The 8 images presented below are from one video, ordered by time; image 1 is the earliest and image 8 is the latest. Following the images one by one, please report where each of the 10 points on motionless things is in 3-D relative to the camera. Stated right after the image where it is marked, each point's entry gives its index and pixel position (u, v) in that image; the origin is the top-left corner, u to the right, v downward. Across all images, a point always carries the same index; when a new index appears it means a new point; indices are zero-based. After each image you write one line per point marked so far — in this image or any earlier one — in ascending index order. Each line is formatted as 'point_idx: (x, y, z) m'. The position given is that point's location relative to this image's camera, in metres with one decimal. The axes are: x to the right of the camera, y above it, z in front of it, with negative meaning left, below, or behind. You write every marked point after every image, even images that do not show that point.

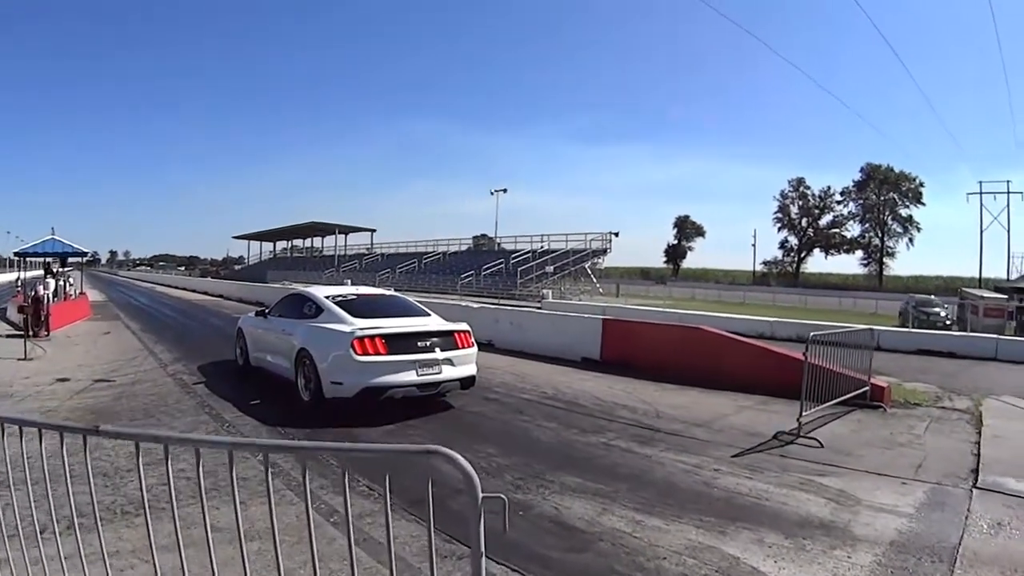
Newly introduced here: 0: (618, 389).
0: (+1.7, -1.7, +11.0) m
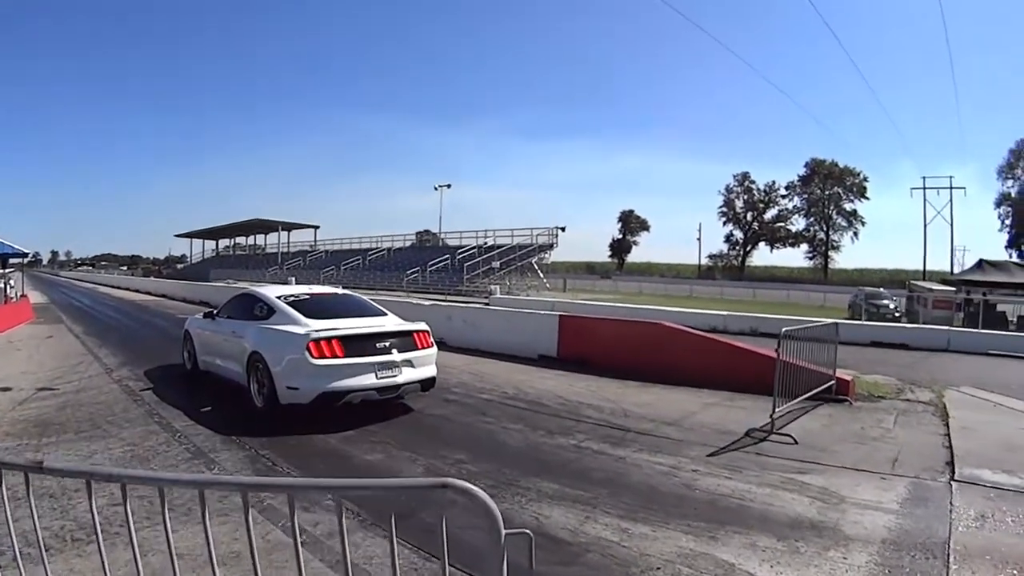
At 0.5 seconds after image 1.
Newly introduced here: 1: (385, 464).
0: (+1.2, -1.6, +10.8) m
1: (-1.2, -1.7, +6.0) m
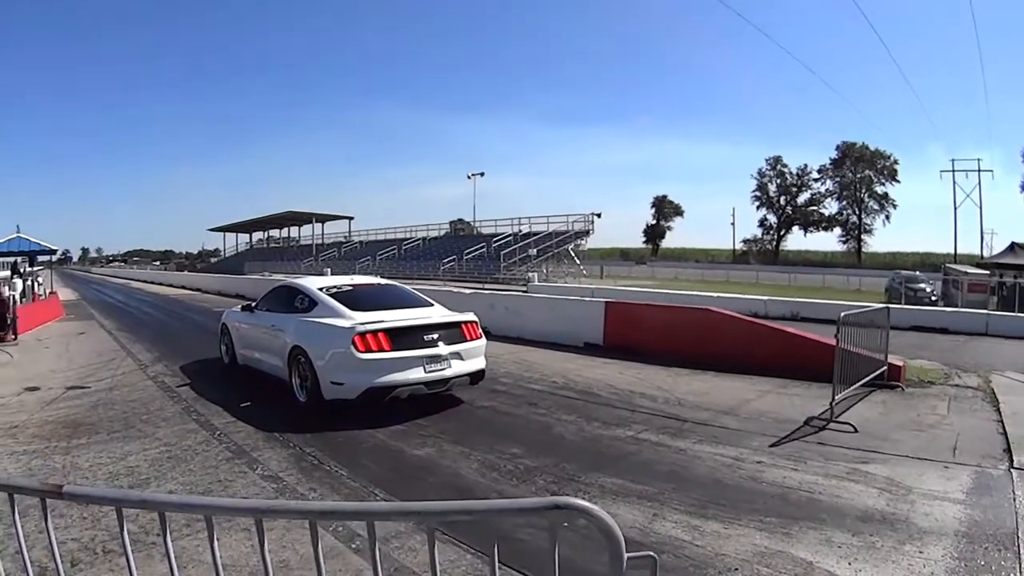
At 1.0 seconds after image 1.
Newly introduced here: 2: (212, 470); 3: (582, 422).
0: (+1.9, -1.4, +10.3) m
1: (-0.7, -1.5, +5.6) m
2: (-2.3, -1.4, +4.9) m
3: (+0.8, -1.5, +7.4) m
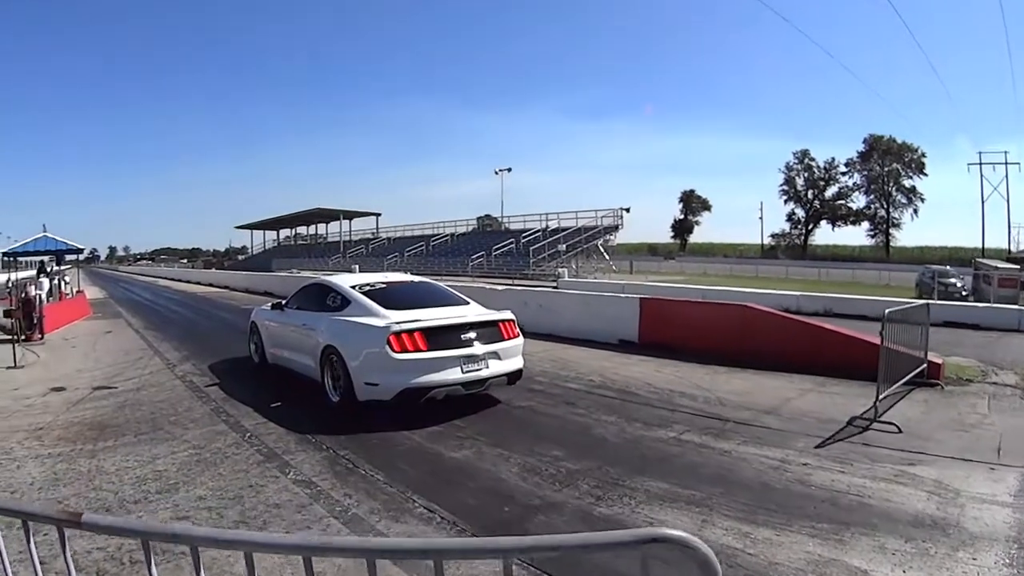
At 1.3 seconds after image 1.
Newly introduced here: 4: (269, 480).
0: (+2.4, -1.3, +10.0) m
1: (-0.3, -1.5, +5.3) m
2: (-2.0, -1.4, +4.6) m
3: (+1.2, -1.5, +7.1) m
4: (-1.7, -1.4, +4.6) m
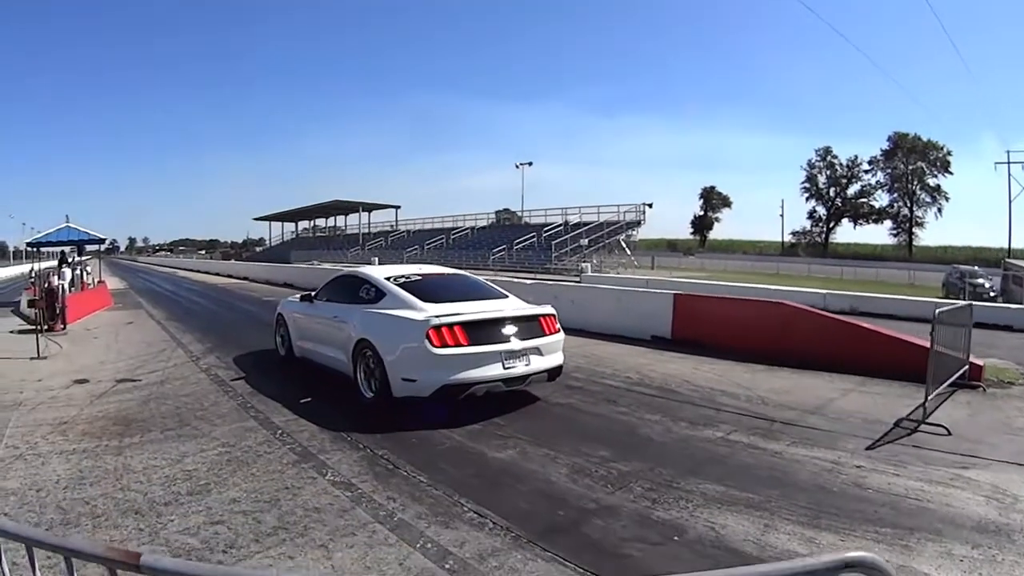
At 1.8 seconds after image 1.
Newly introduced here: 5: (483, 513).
0: (+2.9, -1.2, +9.5) m
1: (+0.1, -1.4, +5.0) m
2: (-1.6, -1.3, +4.3) m
3: (+1.6, -1.4, +6.7) m
4: (-1.4, -1.3, +4.2) m
5: (-0.2, -1.4, +4.1) m
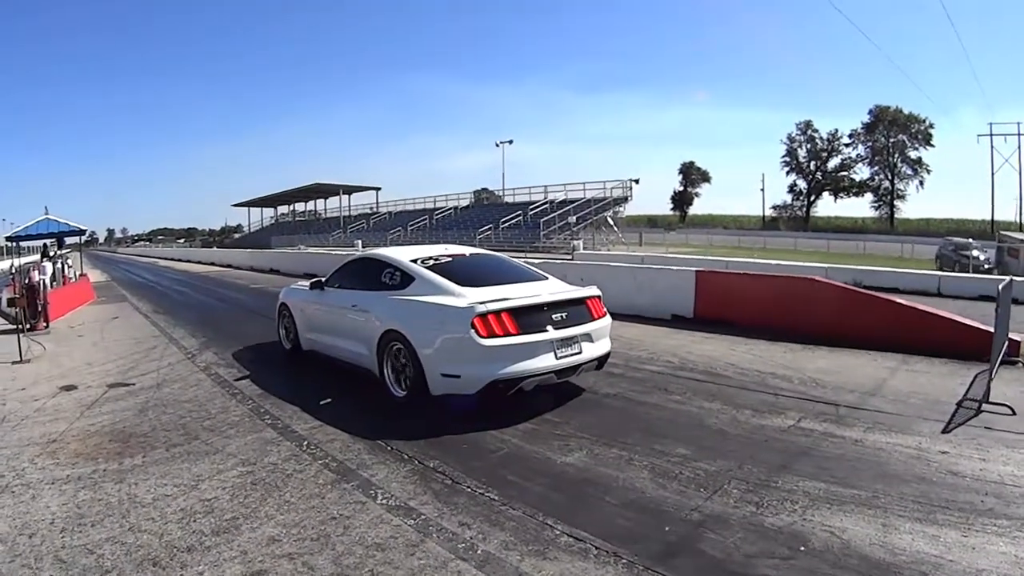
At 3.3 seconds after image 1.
0: (+3.2, -0.9, +8.9) m
1: (+0.6, -1.2, +4.2) m
2: (-1.1, -1.2, +3.5) m
3: (+2.1, -1.2, +6.0) m
4: (-0.8, -1.2, +3.5) m
5: (+0.4, -1.3, +3.3) m
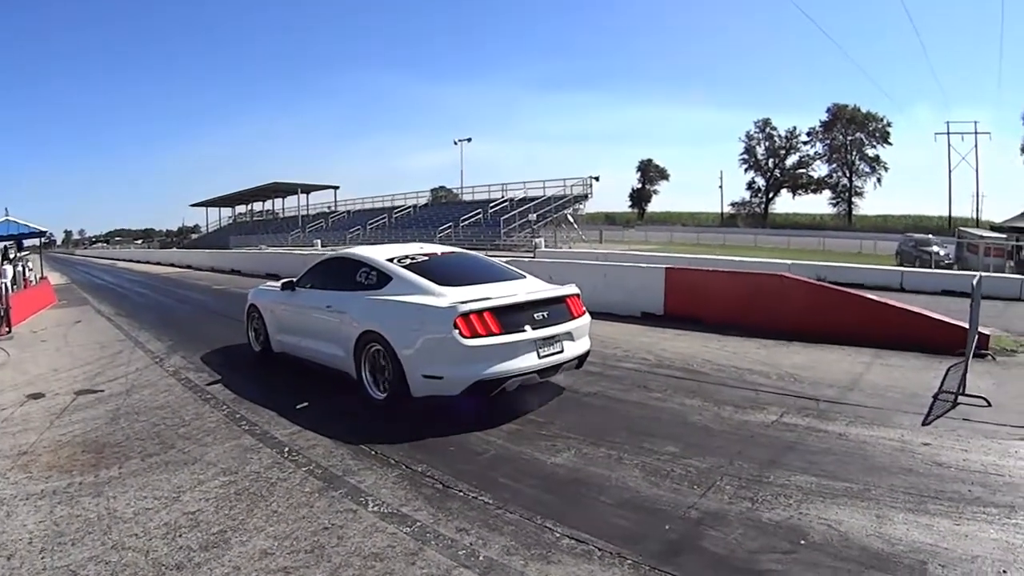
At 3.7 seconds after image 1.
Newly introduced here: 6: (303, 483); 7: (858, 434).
0: (+2.9, -0.8, +9.0) m
1: (+0.5, -1.2, +4.2) m
2: (-1.1, -1.2, +3.4) m
3: (+1.9, -1.1, +6.1) m
4: (-0.9, -1.2, +3.4) m
5: (+0.3, -1.3, +3.3) m
6: (-1.2, -1.2, +3.8) m
7: (+3.1, -1.4, +5.7) m
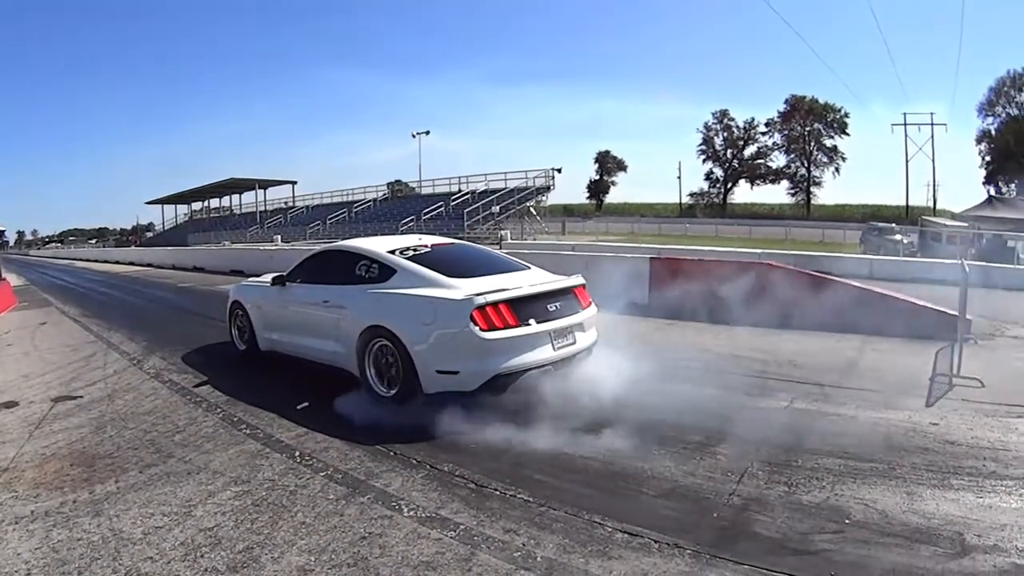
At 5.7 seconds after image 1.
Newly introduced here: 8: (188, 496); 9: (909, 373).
0: (+2.8, -0.6, +9.0) m
1: (+0.7, -1.1, +4.0) m
2: (-0.8, -1.1, +3.1) m
3: (+2.0, -1.0, +6.0) m
4: (-0.6, -1.1, +3.1) m
5: (+0.6, -1.2, +3.1) m
6: (-1.0, -1.1, +3.5) m
7: (+3.2, -1.2, +5.6) m
8: (-1.7, -1.1, +3.4) m
9: (+4.4, -0.9, +7.1) m
